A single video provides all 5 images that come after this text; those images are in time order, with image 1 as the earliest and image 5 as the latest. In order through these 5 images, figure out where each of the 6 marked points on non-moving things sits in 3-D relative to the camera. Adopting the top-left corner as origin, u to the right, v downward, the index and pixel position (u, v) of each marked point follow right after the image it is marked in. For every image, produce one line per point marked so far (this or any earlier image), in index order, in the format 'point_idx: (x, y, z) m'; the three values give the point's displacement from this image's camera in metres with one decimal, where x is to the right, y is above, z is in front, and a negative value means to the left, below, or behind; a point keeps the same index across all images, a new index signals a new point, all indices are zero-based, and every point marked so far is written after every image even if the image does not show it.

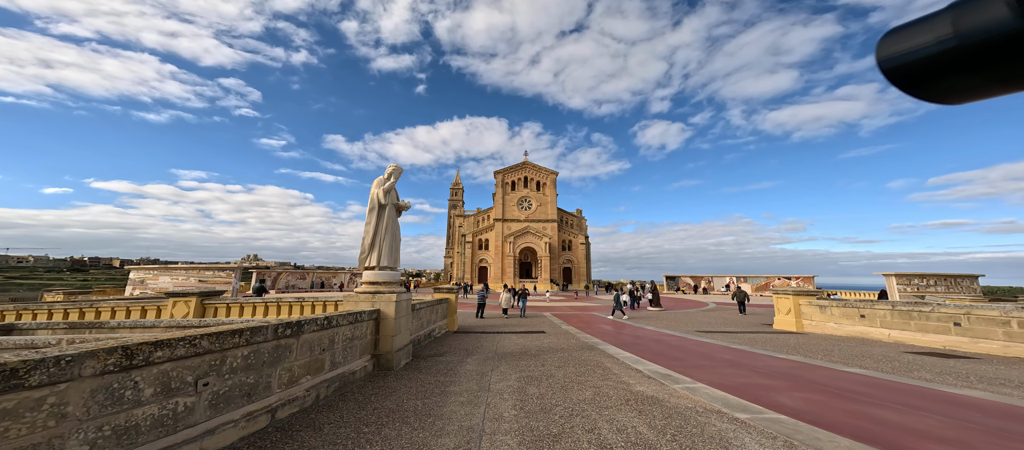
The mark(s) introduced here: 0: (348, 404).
0: (-2.1, -2.3, +4.5) m
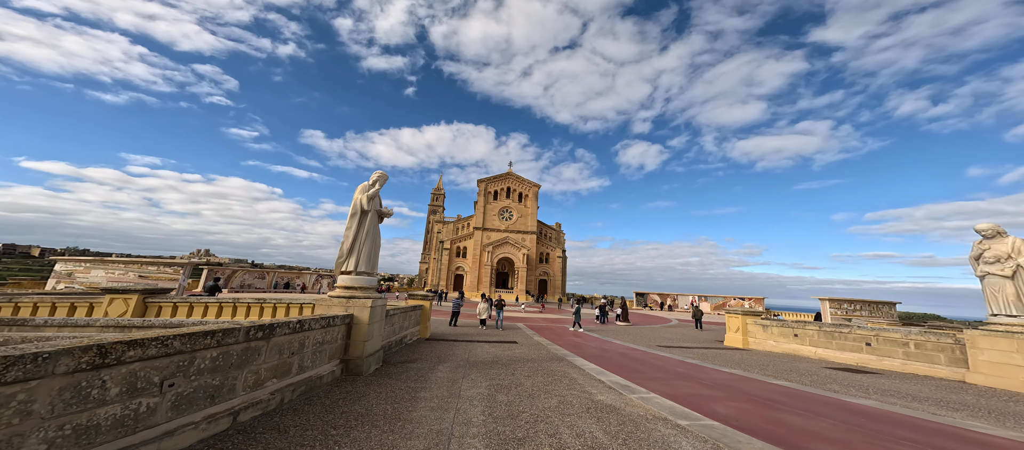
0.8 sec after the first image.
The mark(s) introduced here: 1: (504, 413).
0: (-2.5, -2.4, +4.5) m
1: (-0.1, -2.5, +4.7) m
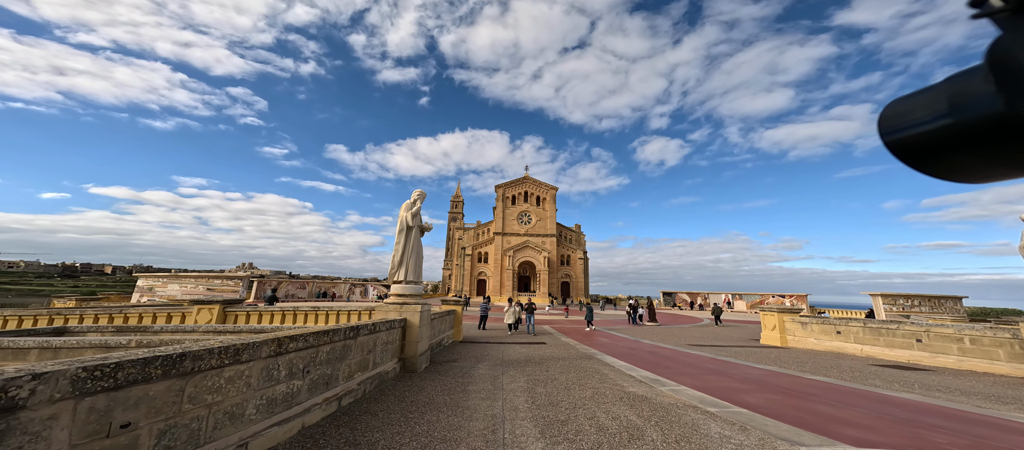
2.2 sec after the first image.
0: (-1.9, -2.6, +5.3) m
1: (+0.6, -2.7, +5.4) m
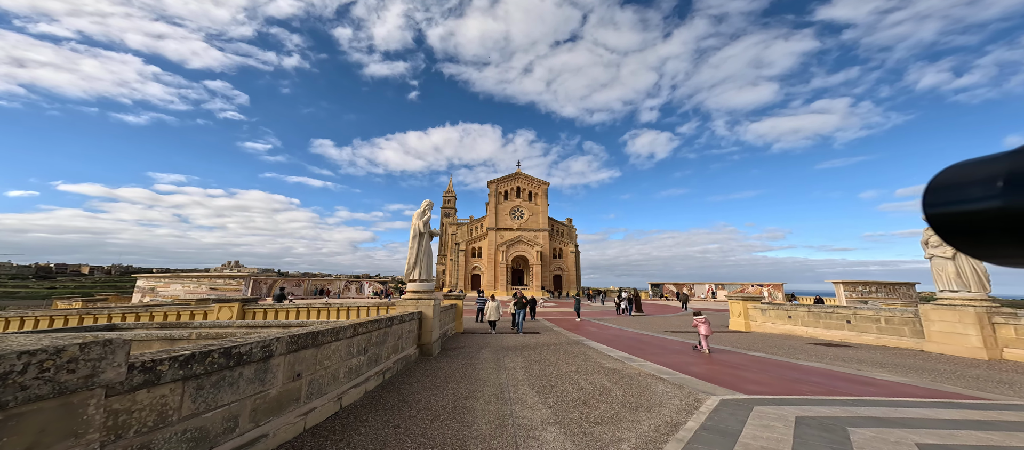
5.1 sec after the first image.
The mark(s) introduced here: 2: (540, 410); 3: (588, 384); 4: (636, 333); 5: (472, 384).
0: (-1.9, -2.9, +6.7) m
1: (+0.5, -2.9, +6.8) m
2: (+0.4, -2.5, +4.6) m
3: (+1.3, -2.7, +5.9) m
4: (+5.1, -4.5, +14.5) m
5: (-0.7, -2.8, +6.0) m
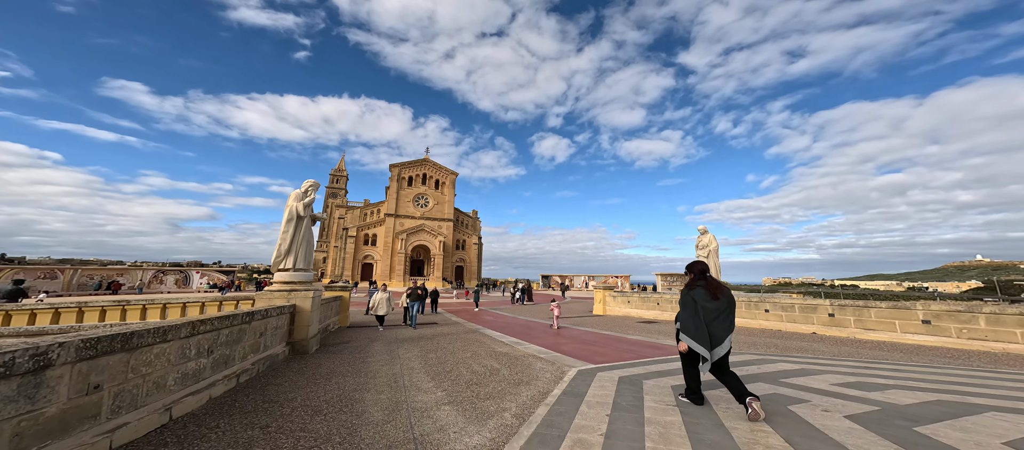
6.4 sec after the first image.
0: (-3.9, -2.6, +6.4) m
1: (-1.6, -2.8, +7.1) m
2: (-1.1, -2.4, +5.0) m
3: (-0.6, -2.7, +6.5) m
4: (+0.6, -4.4, +15.8) m
5: (-2.6, -2.6, +6.1) m
